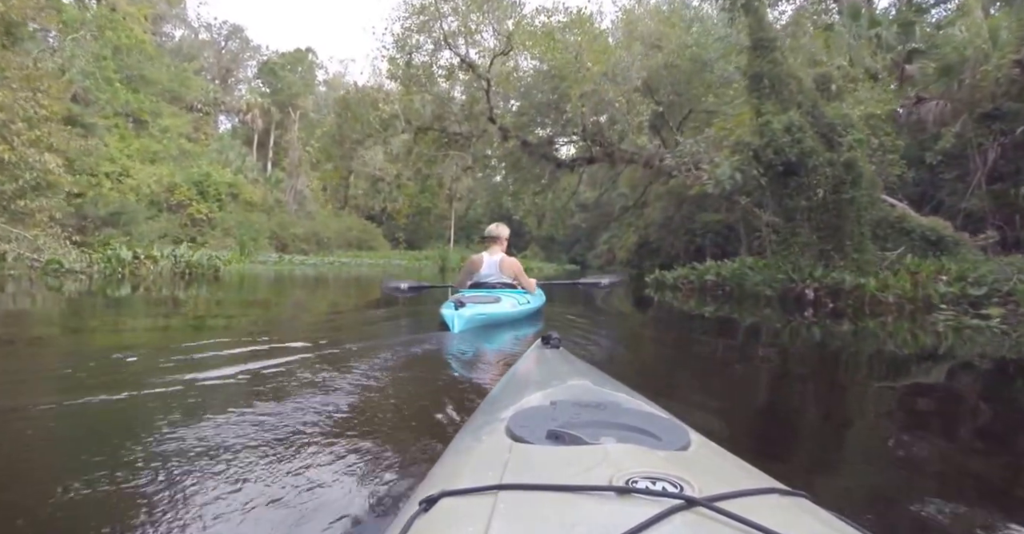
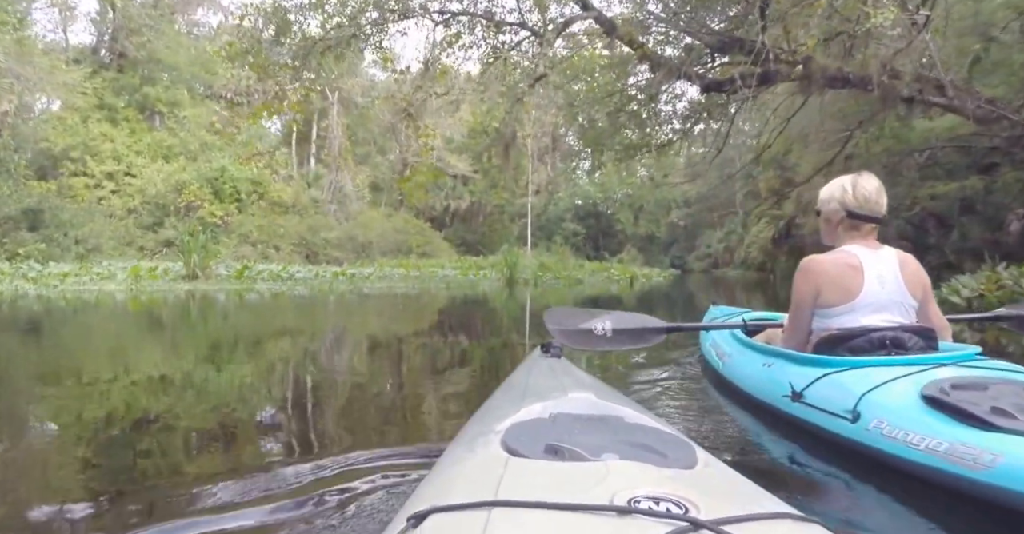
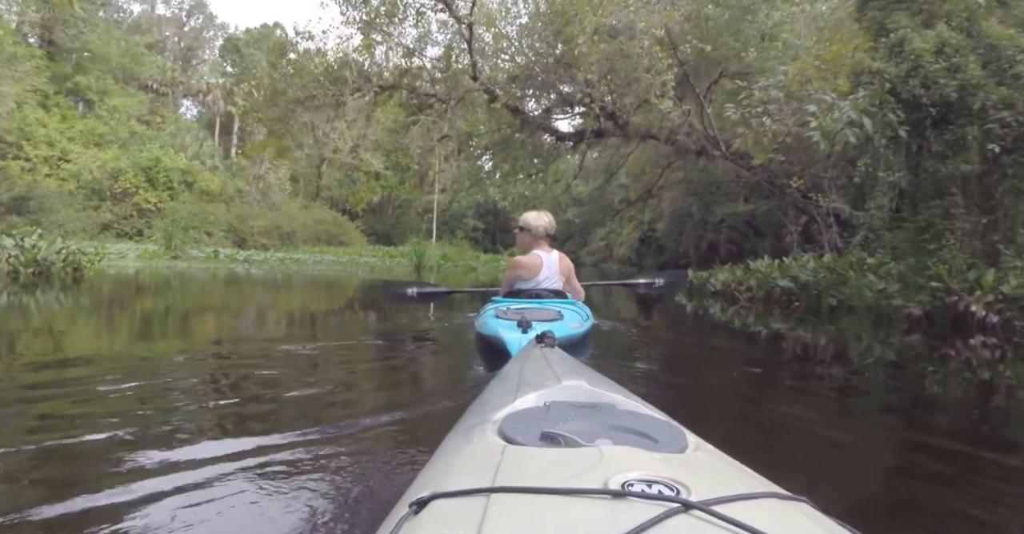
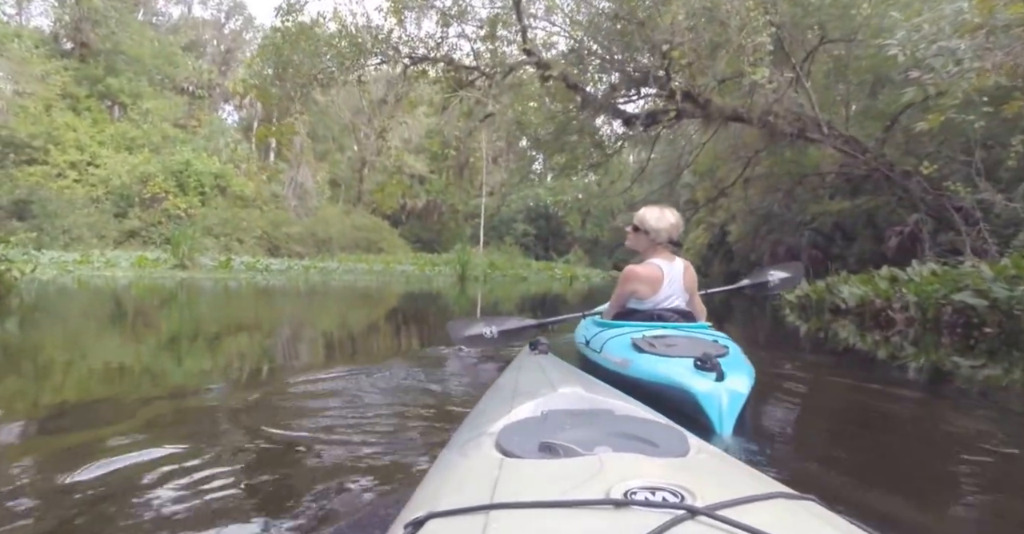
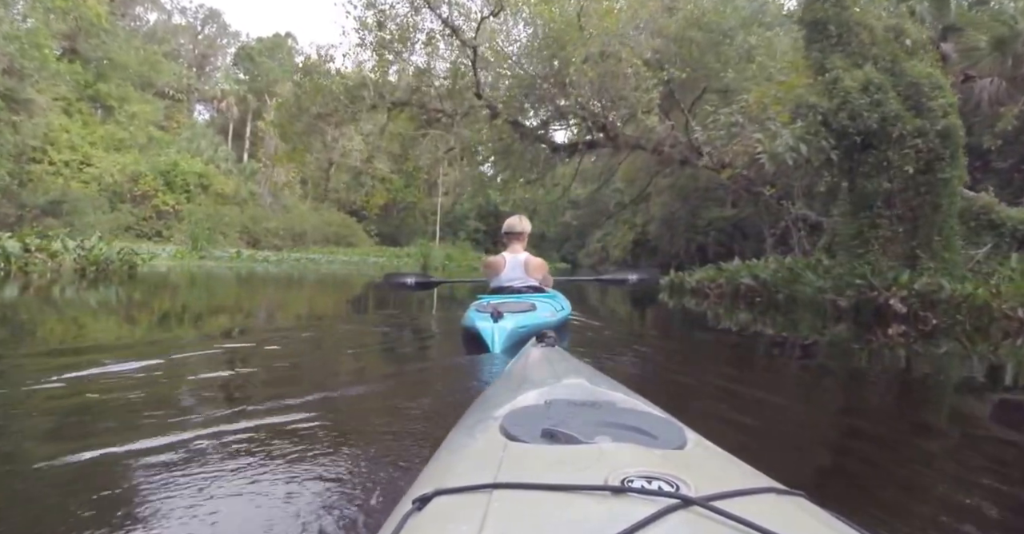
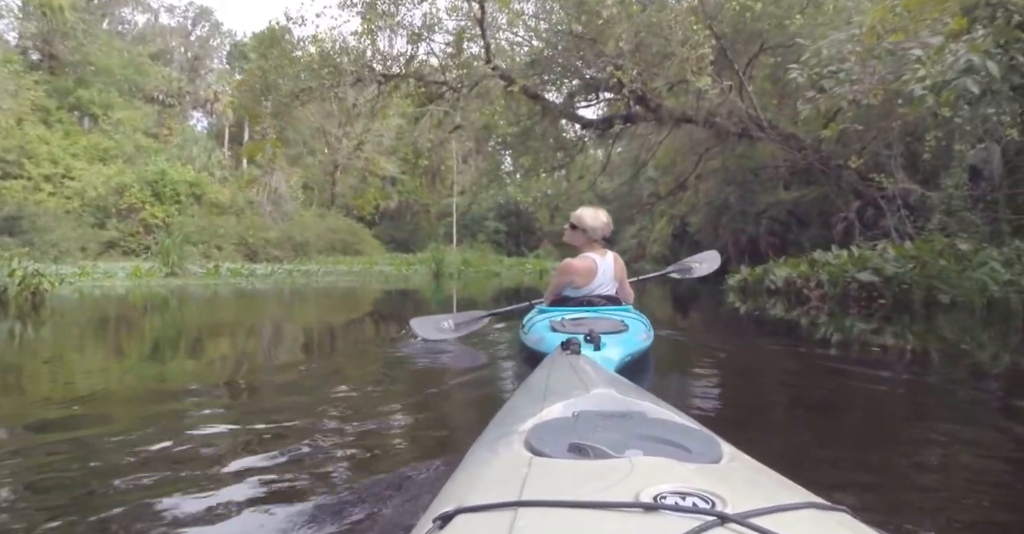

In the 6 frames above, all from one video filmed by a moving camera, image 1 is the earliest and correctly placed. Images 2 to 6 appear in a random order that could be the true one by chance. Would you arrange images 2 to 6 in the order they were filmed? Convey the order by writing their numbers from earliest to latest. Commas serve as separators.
5, 3, 6, 4, 2
